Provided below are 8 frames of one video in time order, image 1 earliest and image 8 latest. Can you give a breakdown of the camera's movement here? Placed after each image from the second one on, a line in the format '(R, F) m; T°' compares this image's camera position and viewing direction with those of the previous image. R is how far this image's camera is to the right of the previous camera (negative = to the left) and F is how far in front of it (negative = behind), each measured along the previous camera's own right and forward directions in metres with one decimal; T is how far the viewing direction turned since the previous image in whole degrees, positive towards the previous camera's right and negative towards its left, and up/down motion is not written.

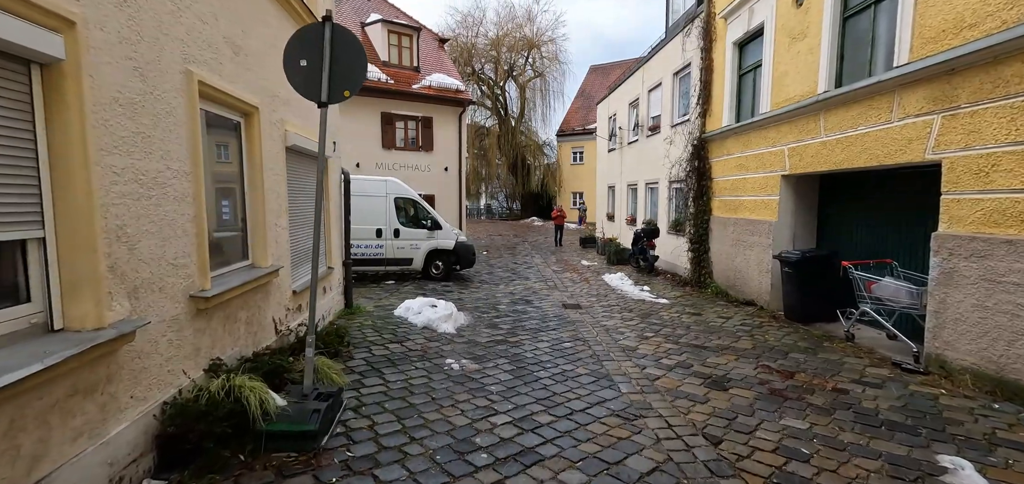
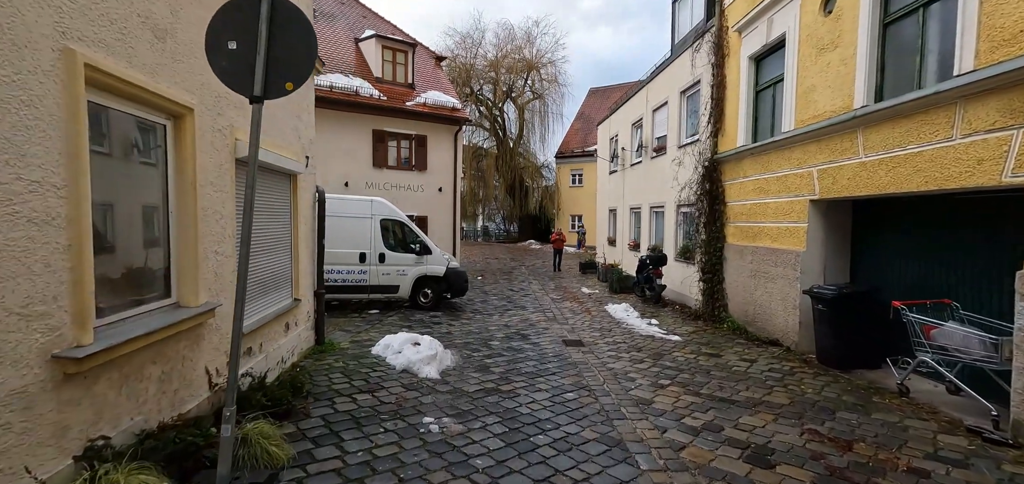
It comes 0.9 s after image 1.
(0.0, +0.8) m; 0°
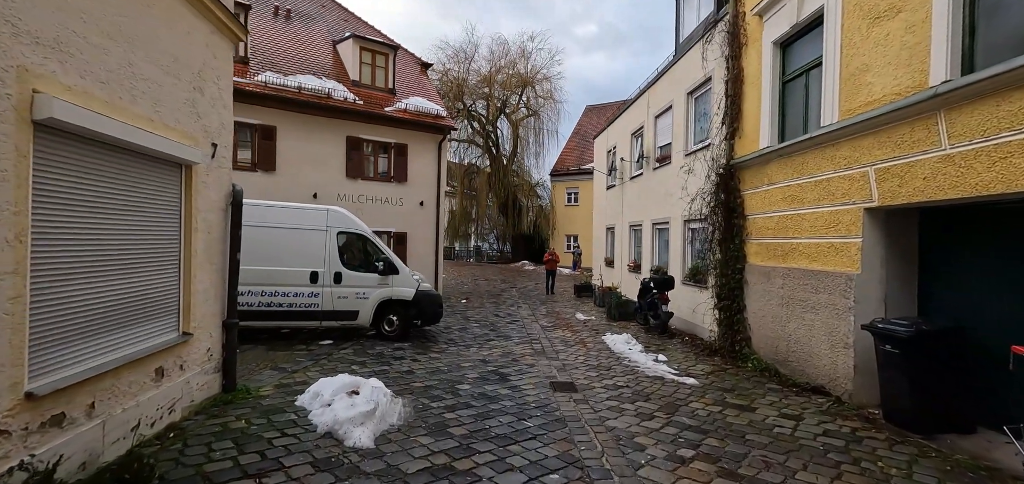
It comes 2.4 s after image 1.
(+0.3, +1.4) m; 0°
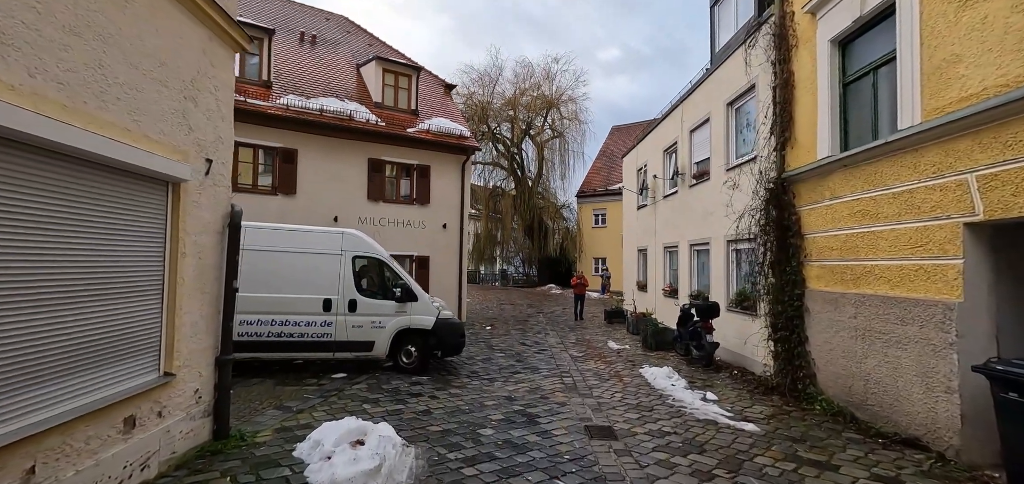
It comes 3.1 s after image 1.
(0.0, +0.6) m; -3°
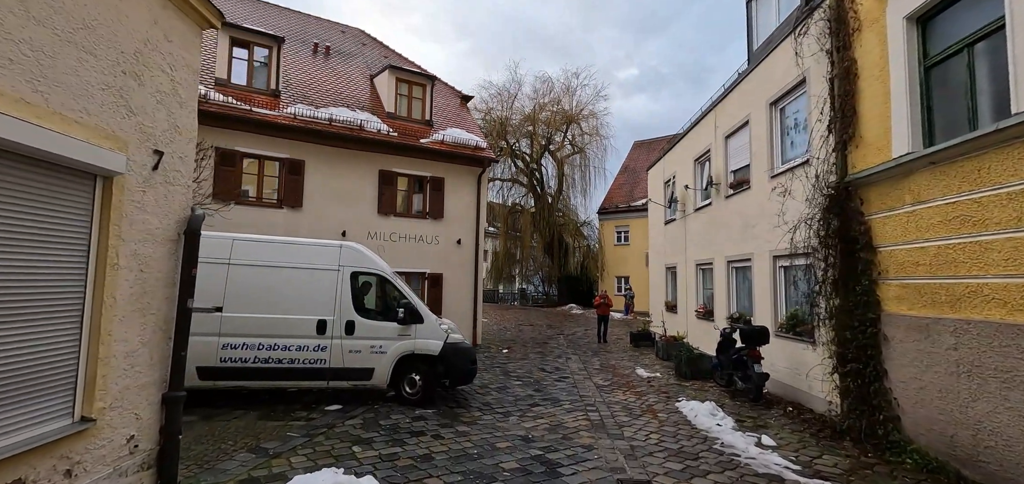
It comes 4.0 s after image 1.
(0.0, +0.9) m; -2°
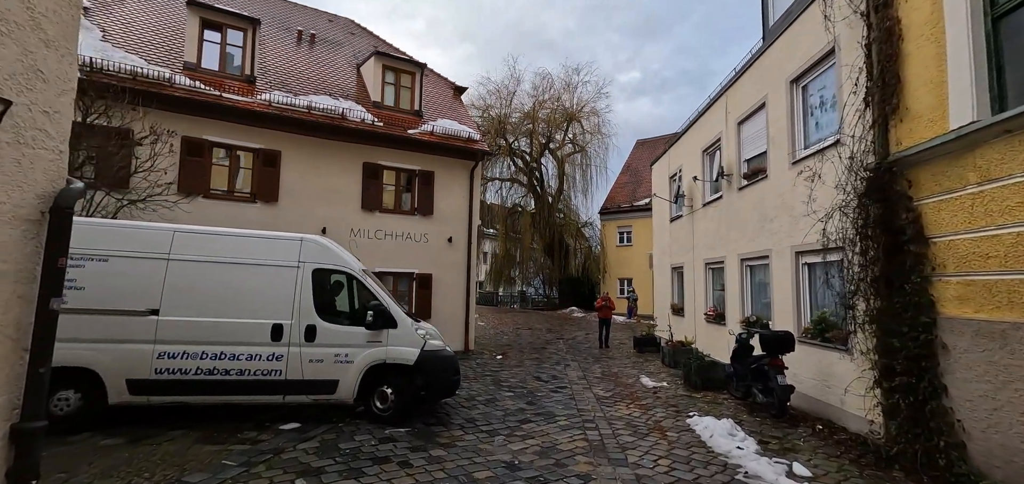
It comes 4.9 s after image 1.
(+0.2, +0.9) m; 0°
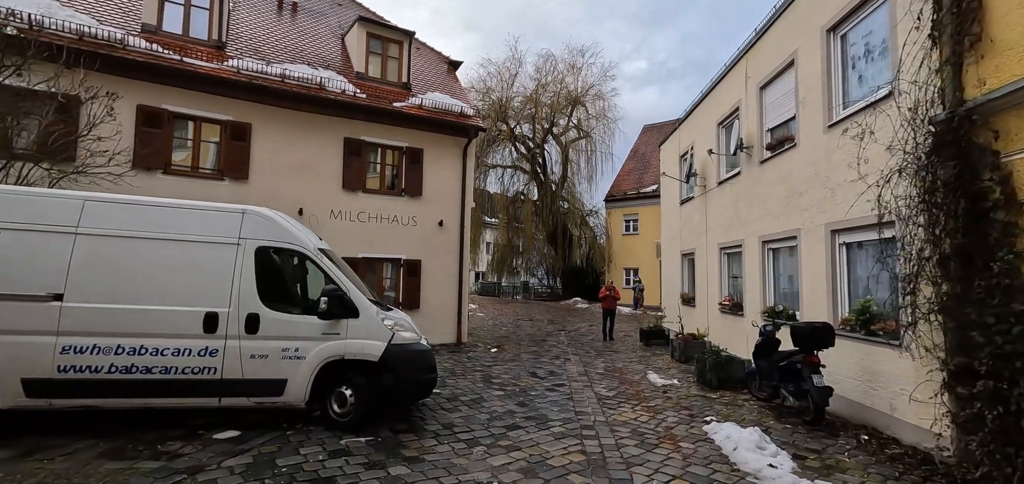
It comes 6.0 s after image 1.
(+0.2, +1.0) m; -1°
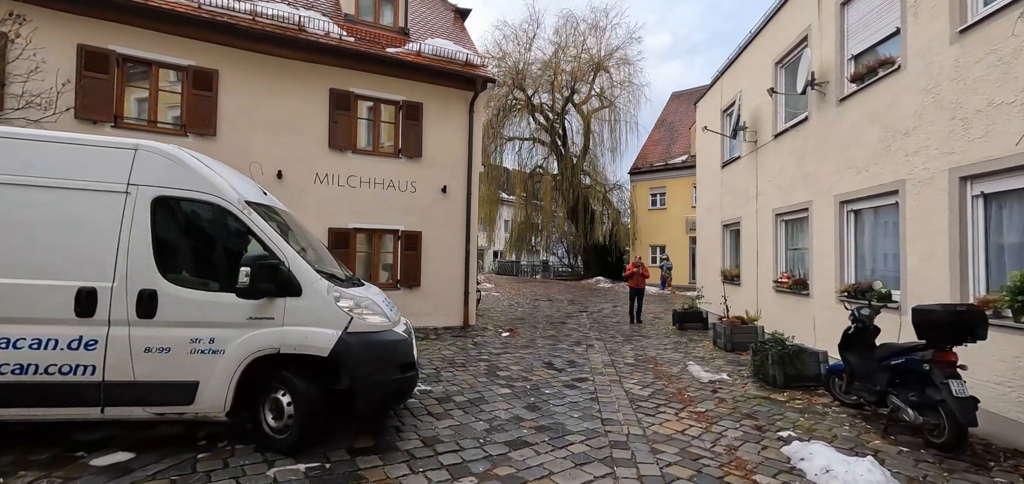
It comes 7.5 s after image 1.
(+0.1, +1.5) m; -2°
